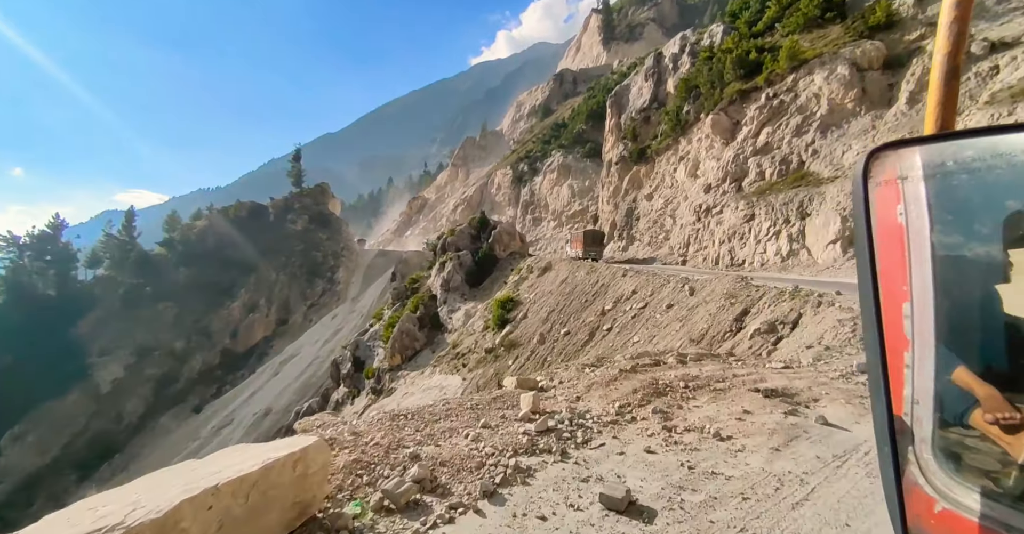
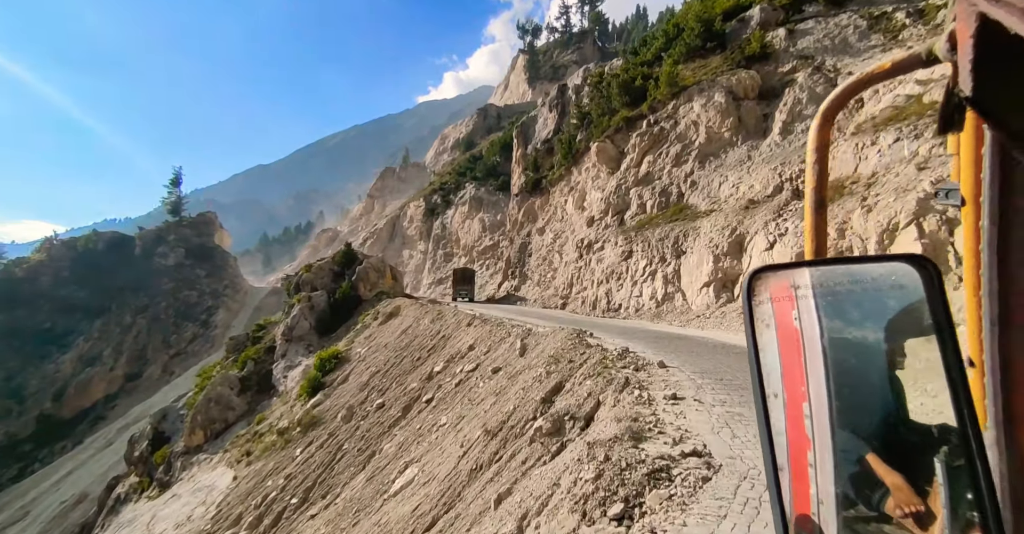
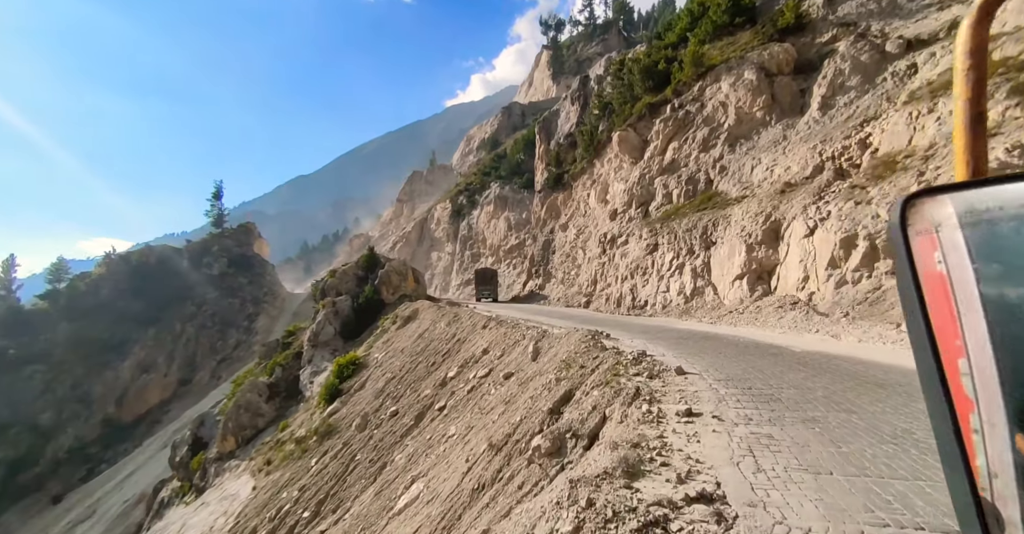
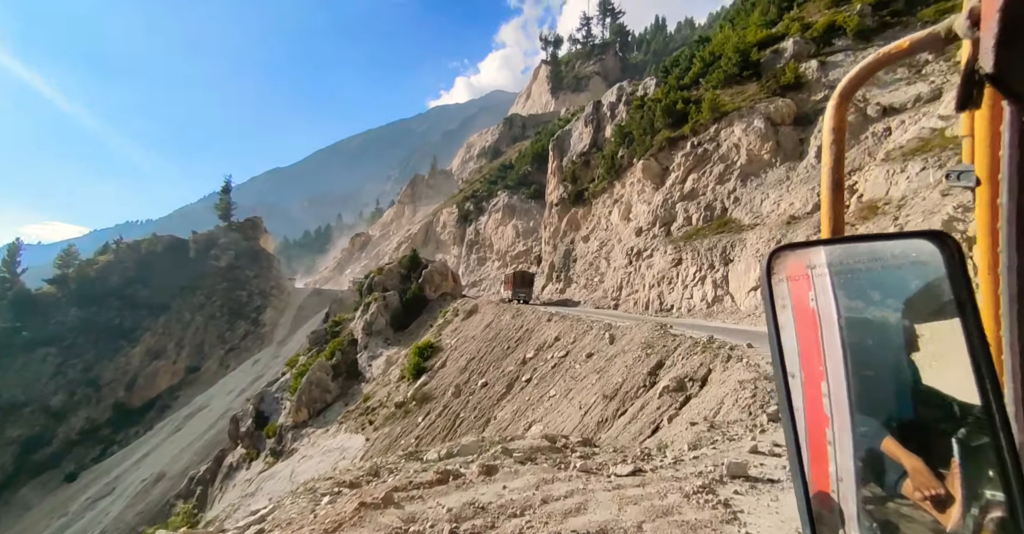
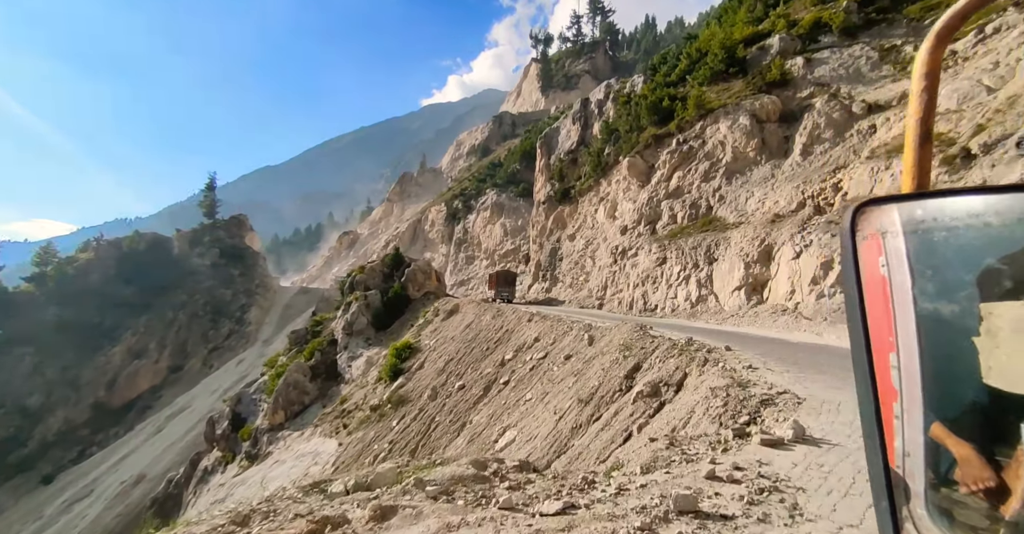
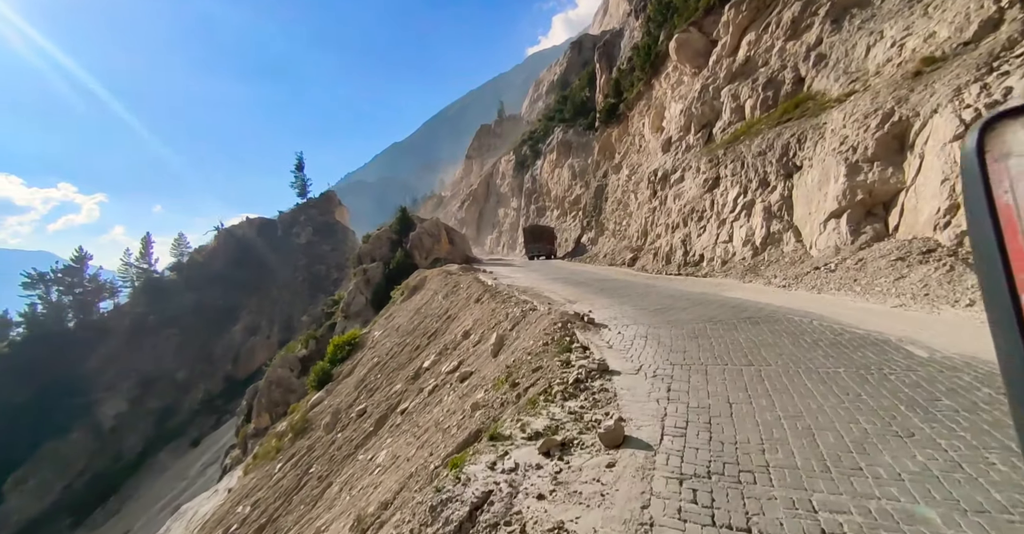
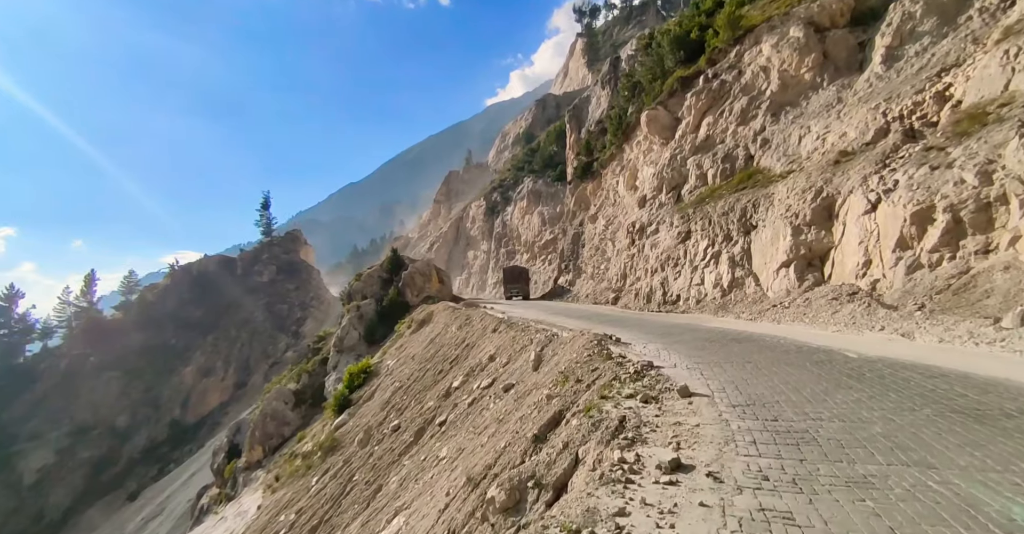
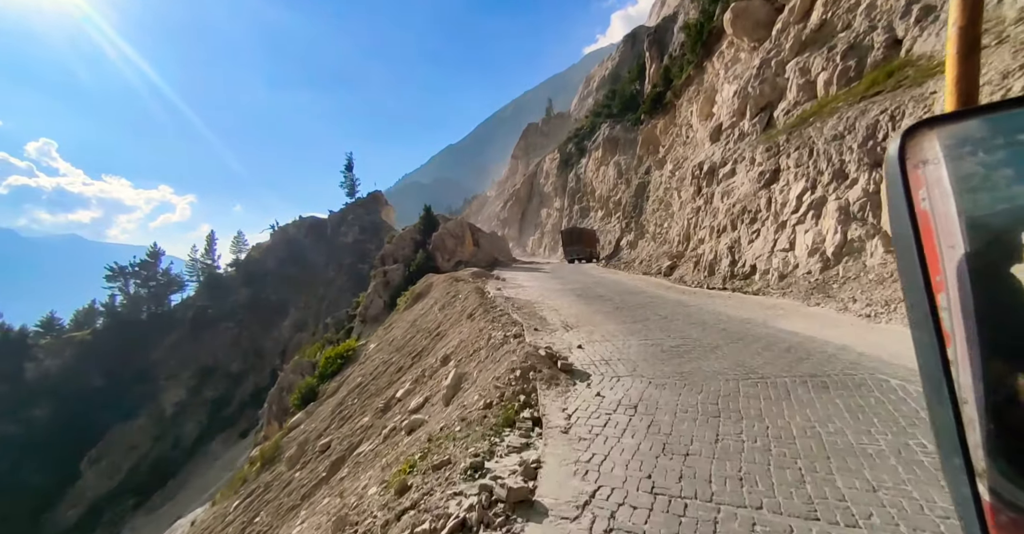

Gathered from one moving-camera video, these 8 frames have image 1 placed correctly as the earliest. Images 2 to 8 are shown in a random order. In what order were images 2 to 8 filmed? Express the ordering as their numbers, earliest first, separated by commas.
4, 5, 2, 3, 7, 6, 8
